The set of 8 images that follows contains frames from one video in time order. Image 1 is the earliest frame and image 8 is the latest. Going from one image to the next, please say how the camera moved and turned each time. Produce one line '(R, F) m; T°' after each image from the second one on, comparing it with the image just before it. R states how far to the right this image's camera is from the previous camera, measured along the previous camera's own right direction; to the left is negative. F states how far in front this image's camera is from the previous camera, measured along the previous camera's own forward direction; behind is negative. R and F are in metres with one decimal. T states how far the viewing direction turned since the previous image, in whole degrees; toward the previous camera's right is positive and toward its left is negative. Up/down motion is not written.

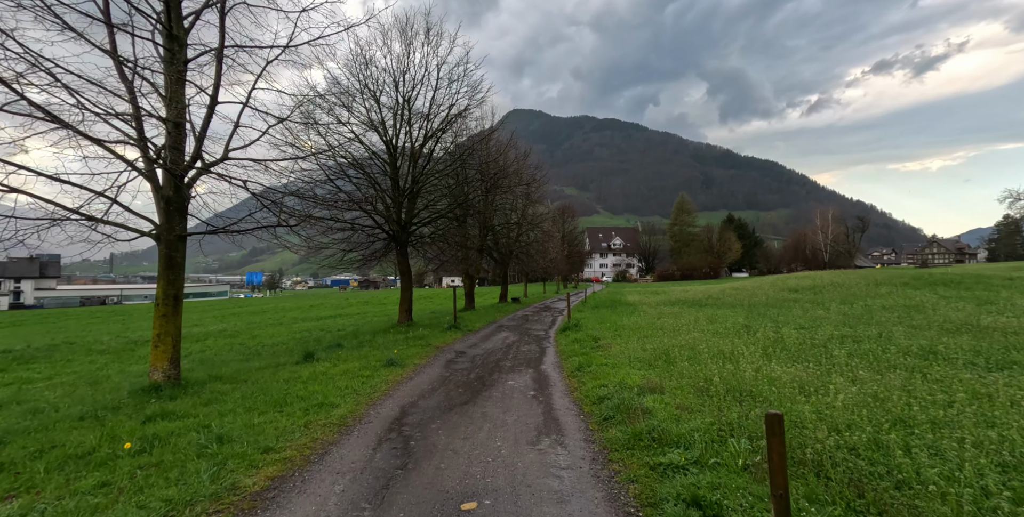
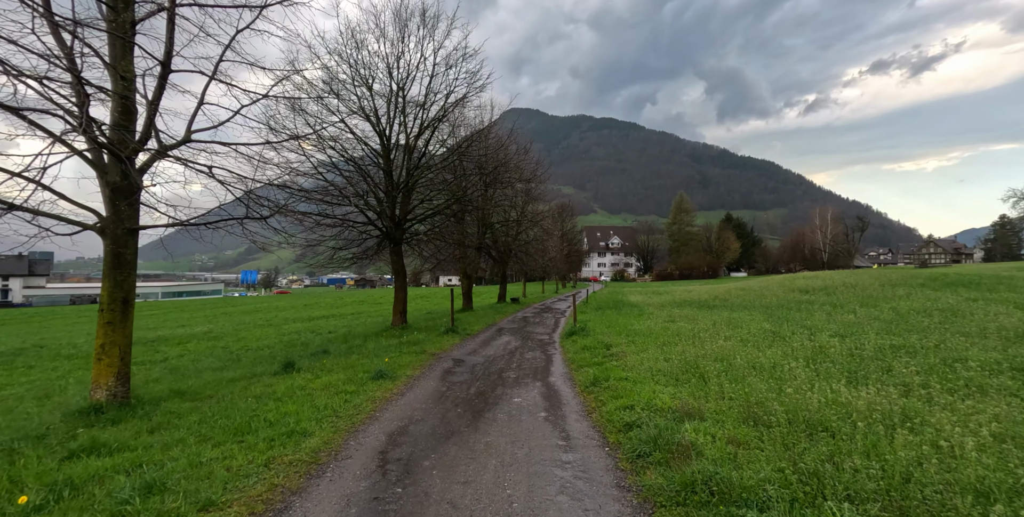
(-0.2, +1.2) m; 0°
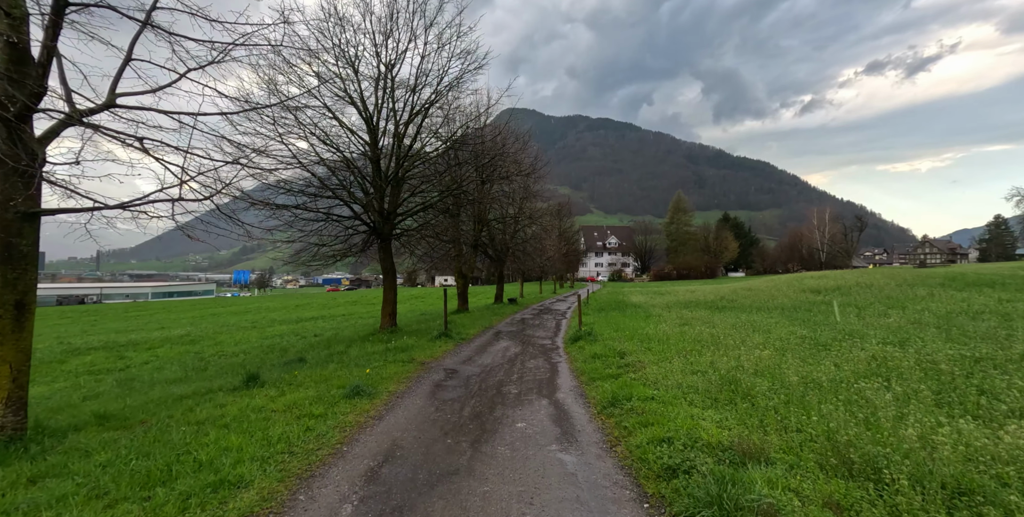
(-0.1, +1.4) m; 0°
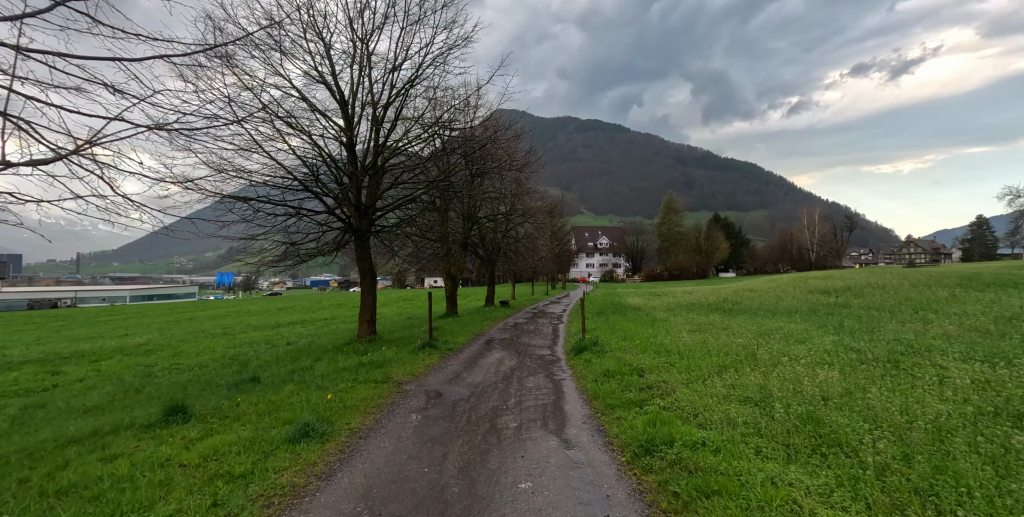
(-0.1, +1.8) m; +1°
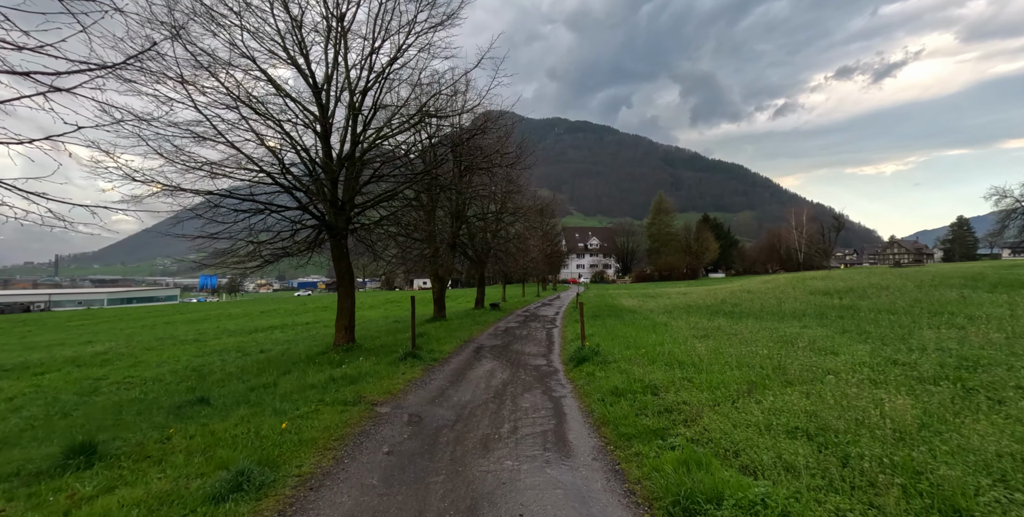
(0.0, +1.3) m; +1°
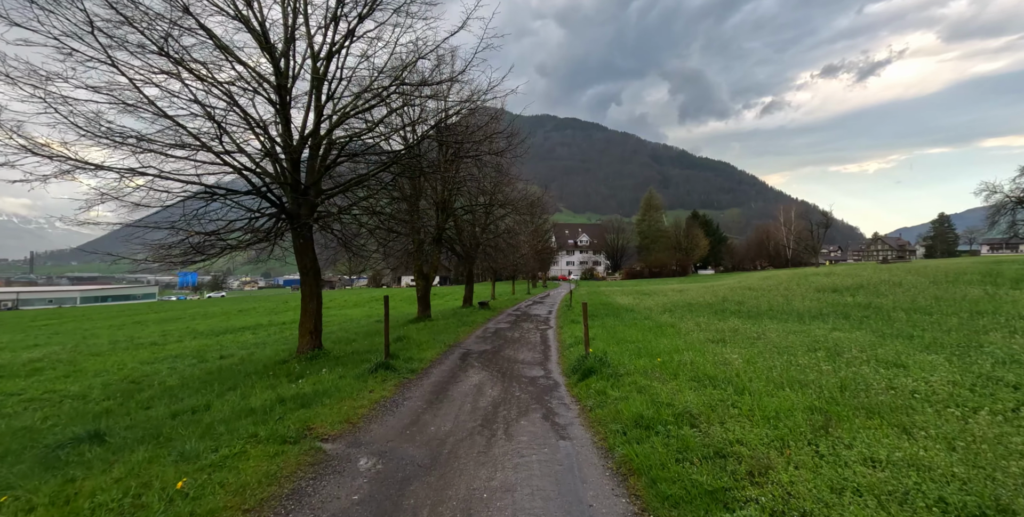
(-0.1, +1.8) m; +1°
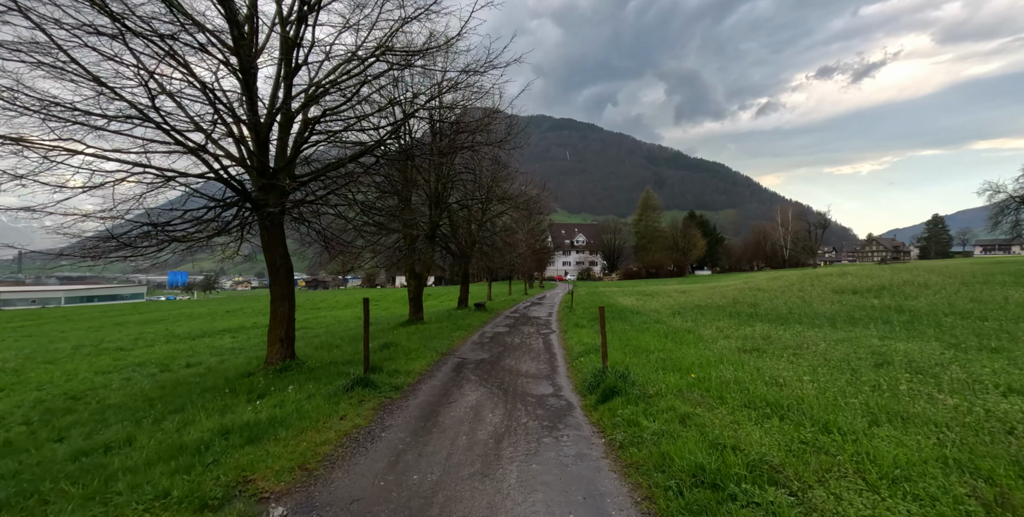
(-0.1, +1.7) m; +1°
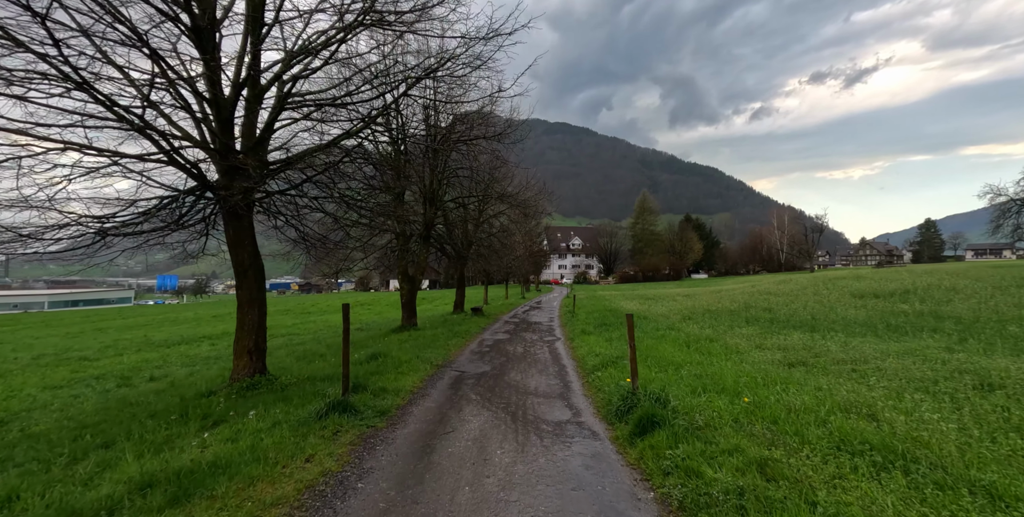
(-0.2, +1.5) m; +1°
